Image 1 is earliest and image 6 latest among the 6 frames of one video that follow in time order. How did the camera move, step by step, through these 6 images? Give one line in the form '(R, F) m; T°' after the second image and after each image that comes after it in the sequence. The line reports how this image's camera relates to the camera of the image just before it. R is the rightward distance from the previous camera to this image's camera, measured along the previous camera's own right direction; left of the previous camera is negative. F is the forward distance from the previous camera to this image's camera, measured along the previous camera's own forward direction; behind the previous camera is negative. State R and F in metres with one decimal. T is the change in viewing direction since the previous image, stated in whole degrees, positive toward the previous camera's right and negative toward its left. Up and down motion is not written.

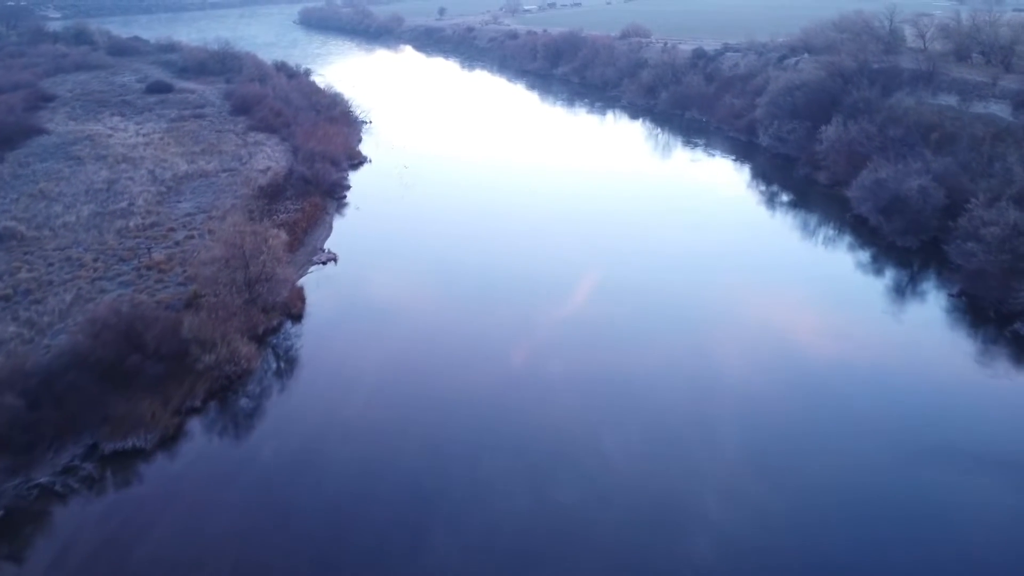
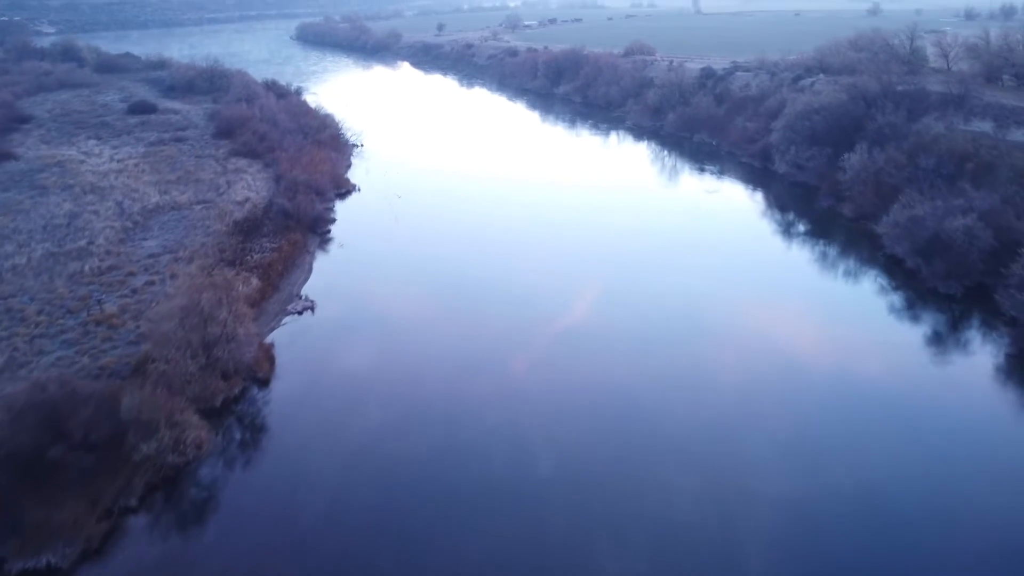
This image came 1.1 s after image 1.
(0.0, +1.2) m; 0°
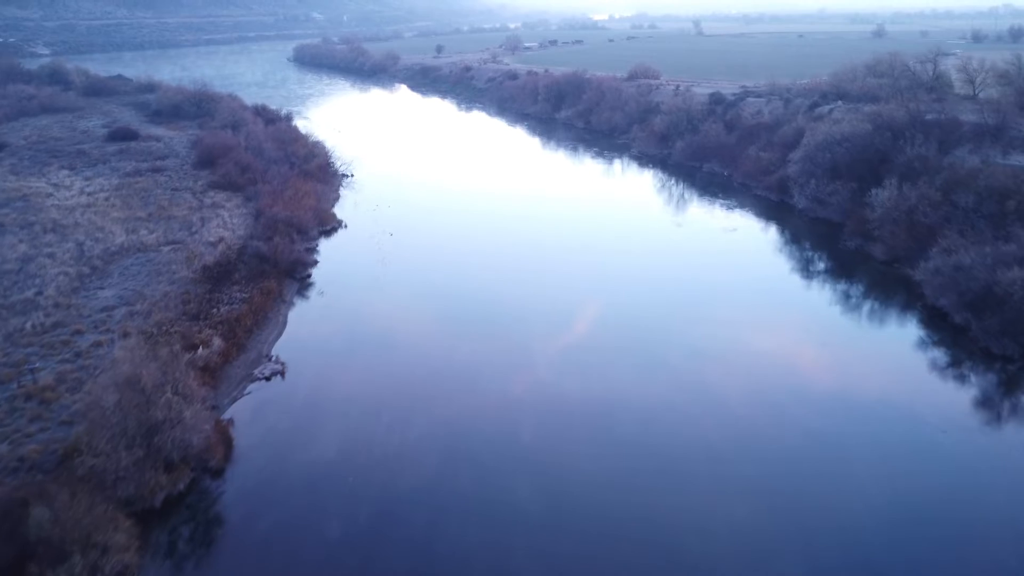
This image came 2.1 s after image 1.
(0.0, +1.2) m; 0°
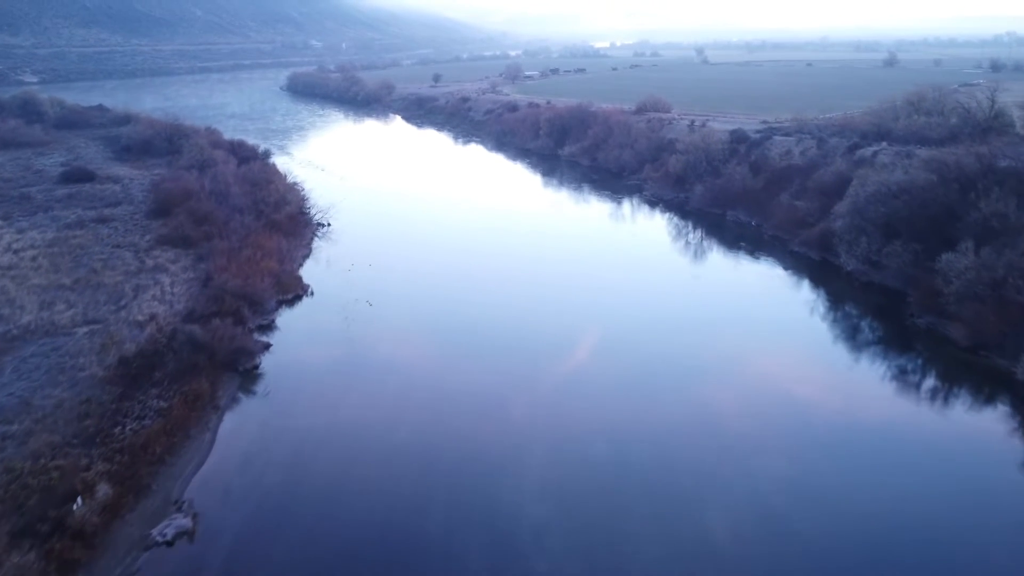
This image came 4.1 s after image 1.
(+0.1, +2.3) m; 0°
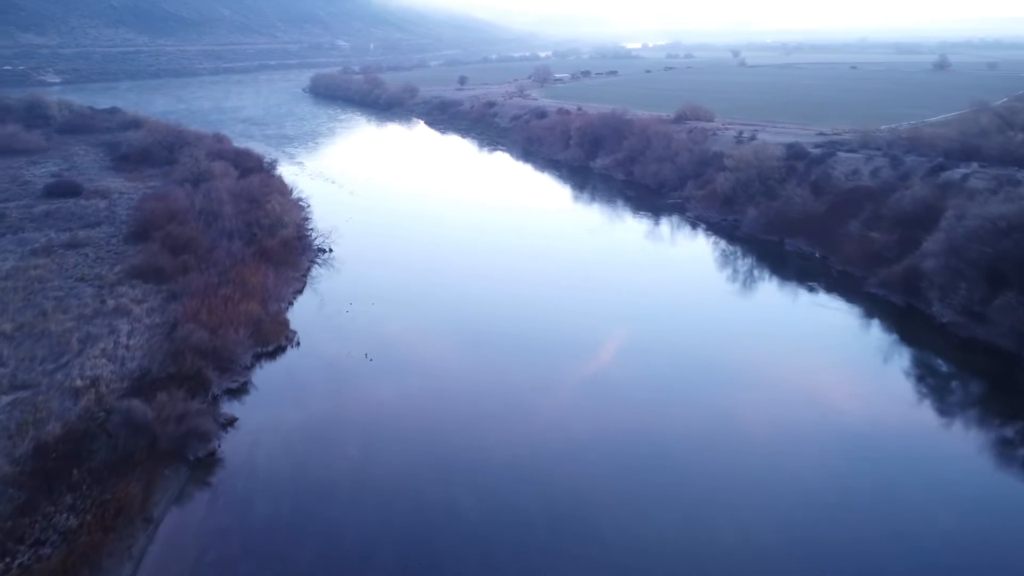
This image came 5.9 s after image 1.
(0.0, +2.0) m; -2°
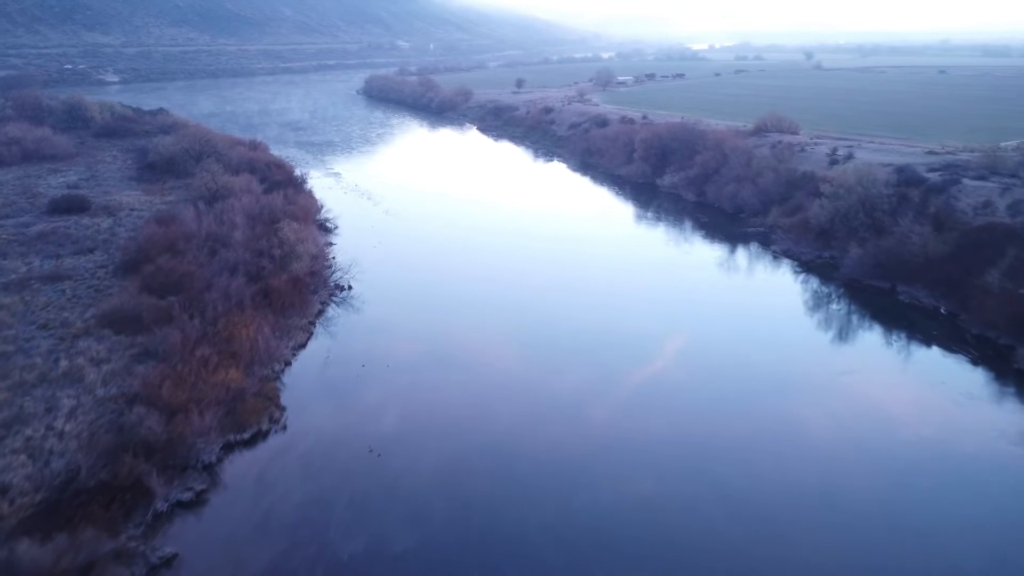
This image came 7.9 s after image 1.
(+0.1, +2.3) m; -4°
